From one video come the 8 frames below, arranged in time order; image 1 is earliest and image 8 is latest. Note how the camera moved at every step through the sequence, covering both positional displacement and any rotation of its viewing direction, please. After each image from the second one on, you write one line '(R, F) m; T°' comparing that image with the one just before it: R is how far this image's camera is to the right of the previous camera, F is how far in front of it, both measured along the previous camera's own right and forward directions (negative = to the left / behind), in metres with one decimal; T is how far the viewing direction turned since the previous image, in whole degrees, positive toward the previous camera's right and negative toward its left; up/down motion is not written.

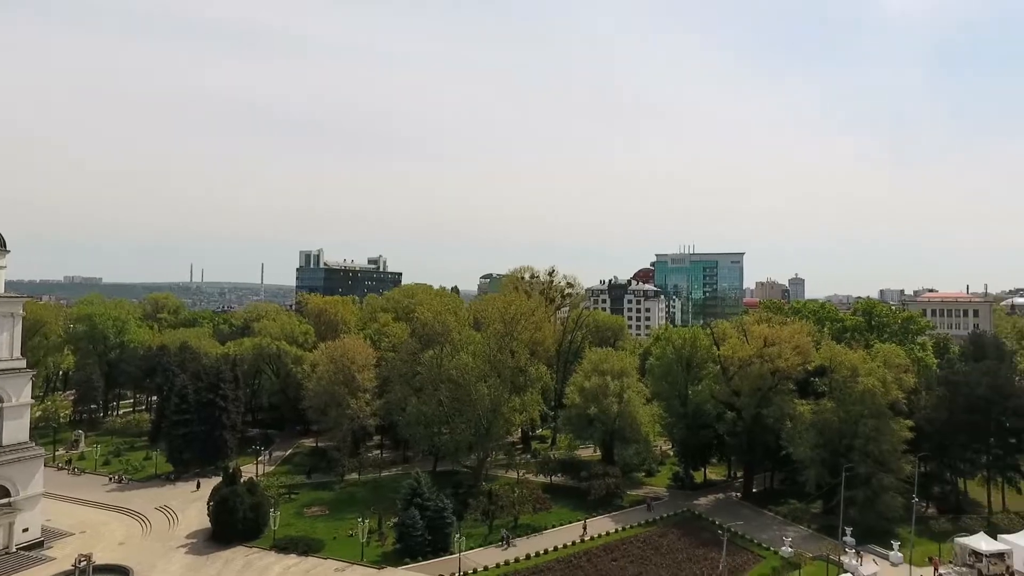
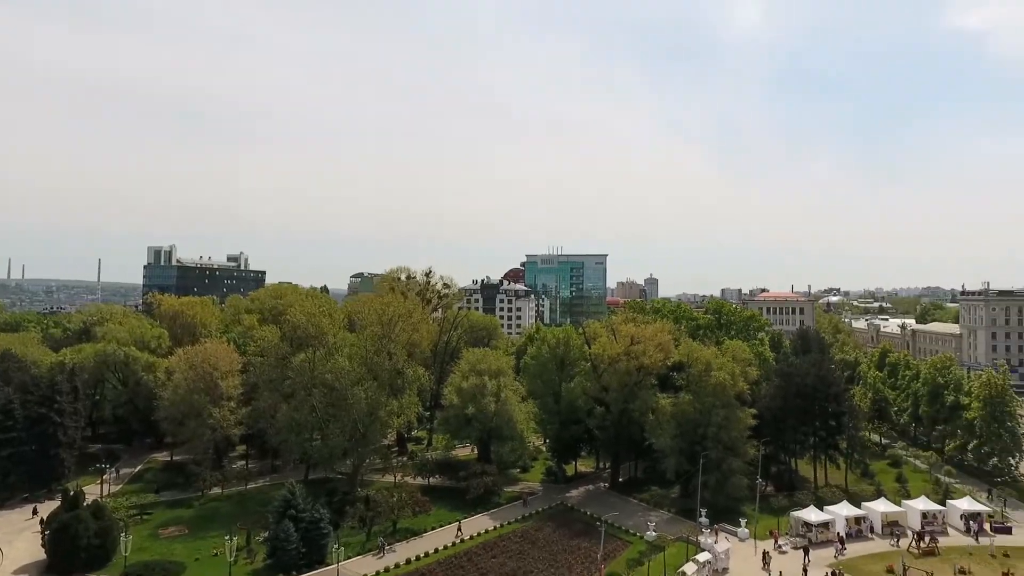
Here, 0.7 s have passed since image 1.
(-0.9, -0.1) m; +12°
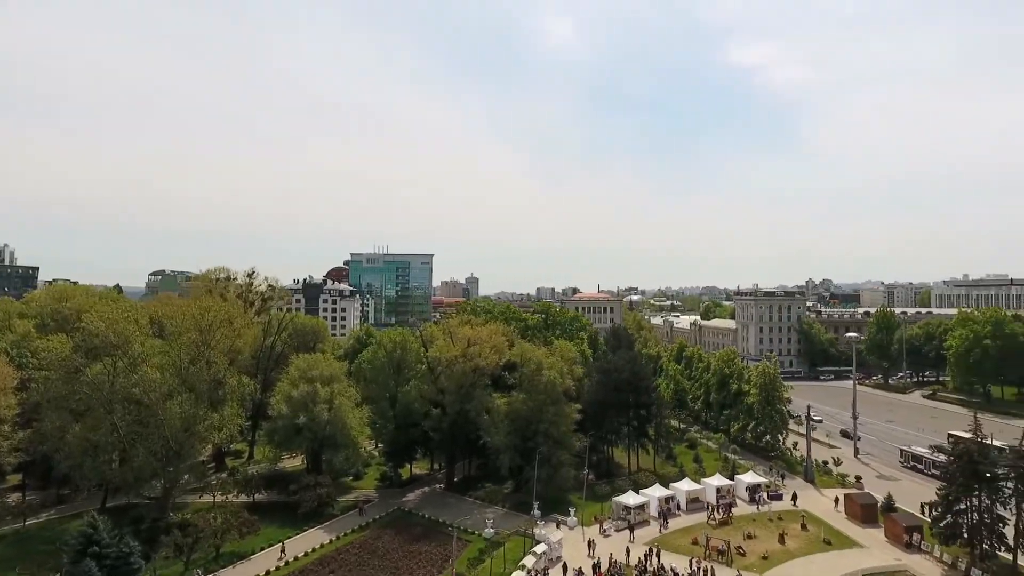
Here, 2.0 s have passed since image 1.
(-1.6, +0.1) m; +17°
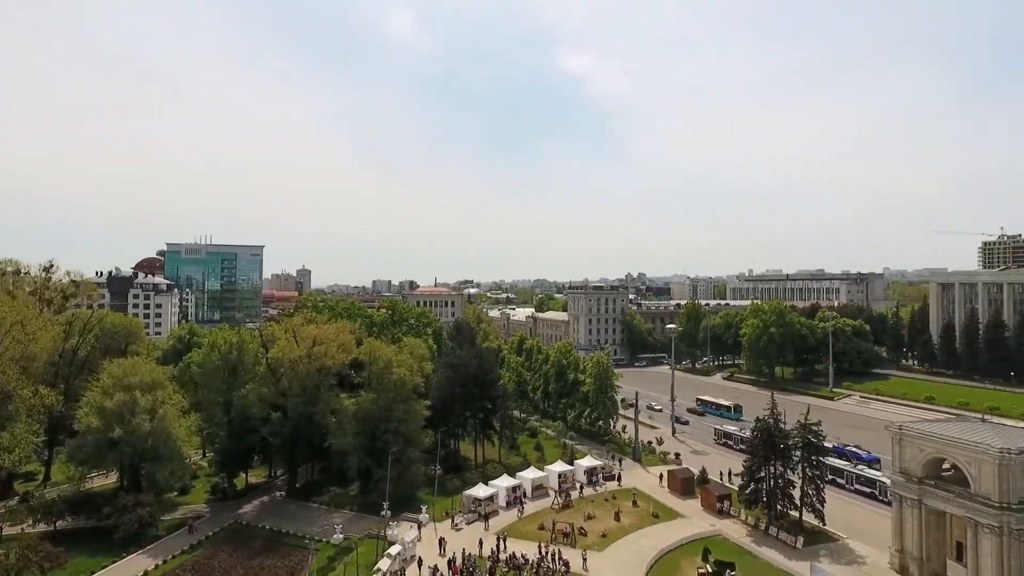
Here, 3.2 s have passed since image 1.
(-1.4, +0.1) m; +15°
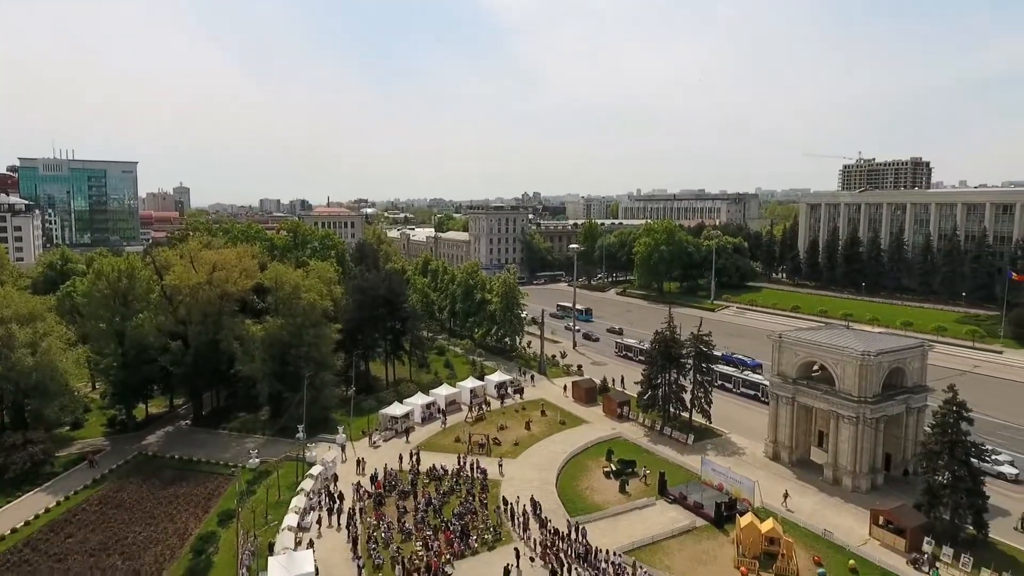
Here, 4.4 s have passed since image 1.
(-1.4, -0.3) m; +10°
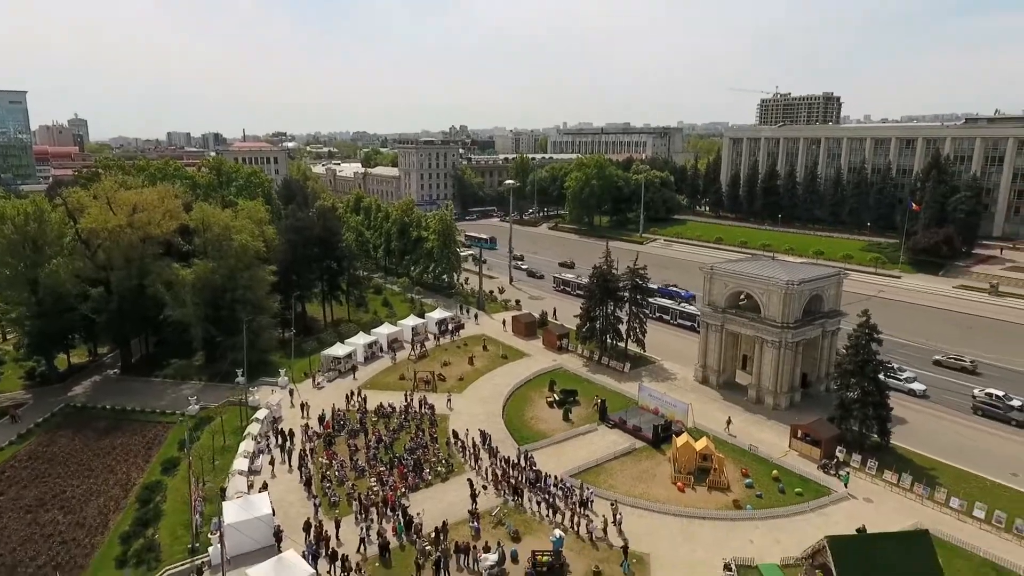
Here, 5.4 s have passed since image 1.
(-1.1, -0.1) m; +7°
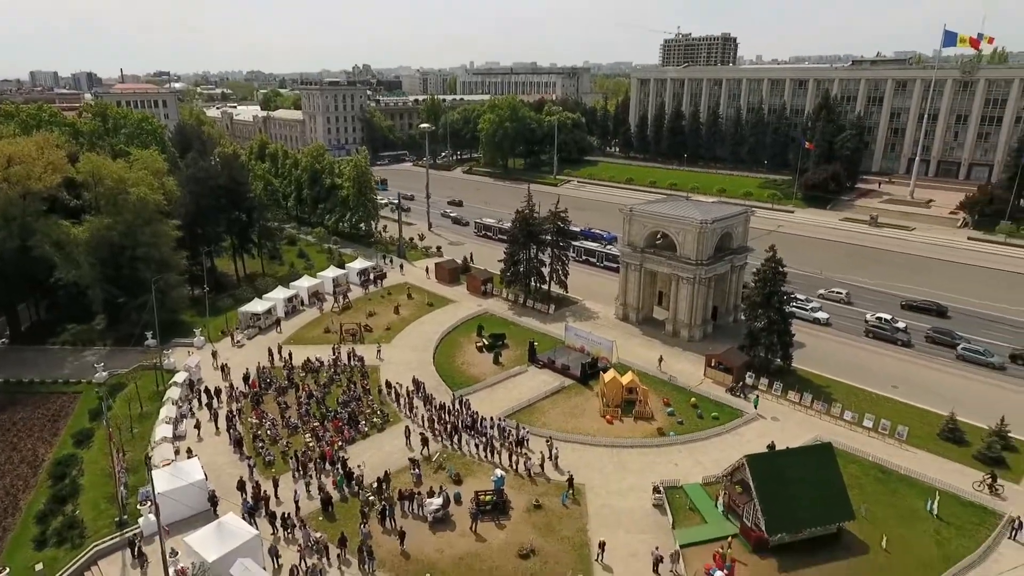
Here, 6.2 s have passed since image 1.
(-0.9, +0.1) m; +8°
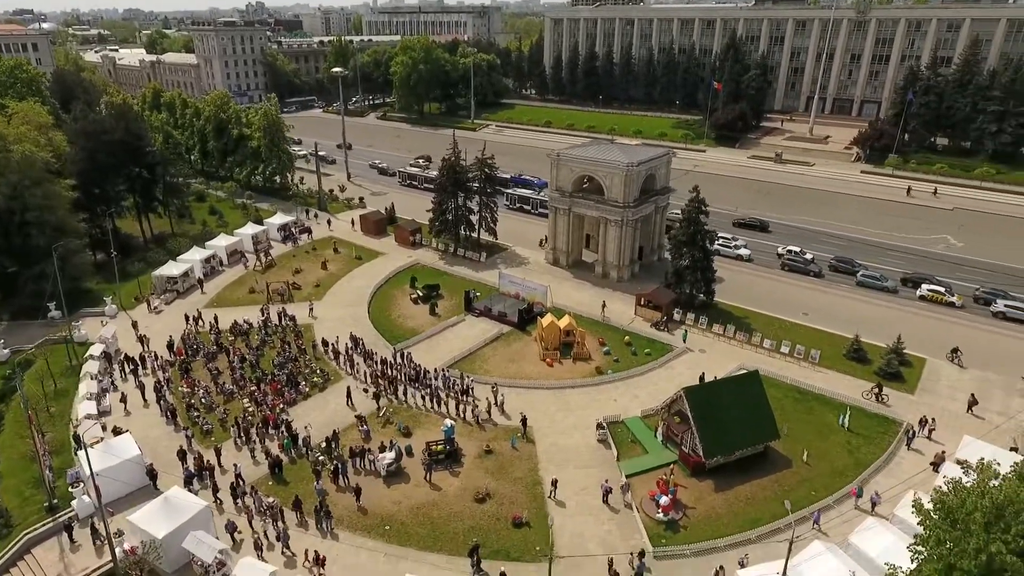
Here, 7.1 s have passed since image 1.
(-1.1, +0.2) m; +7°
